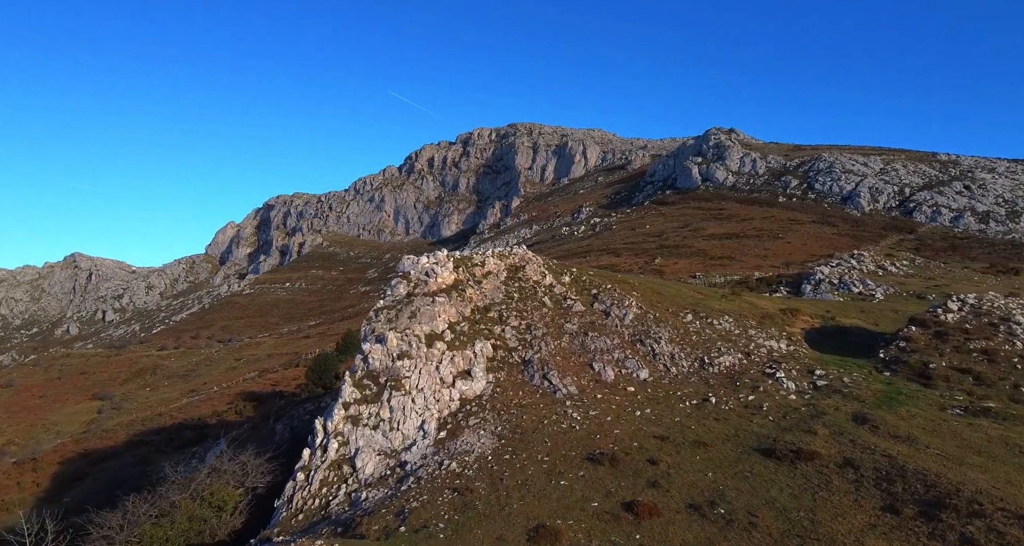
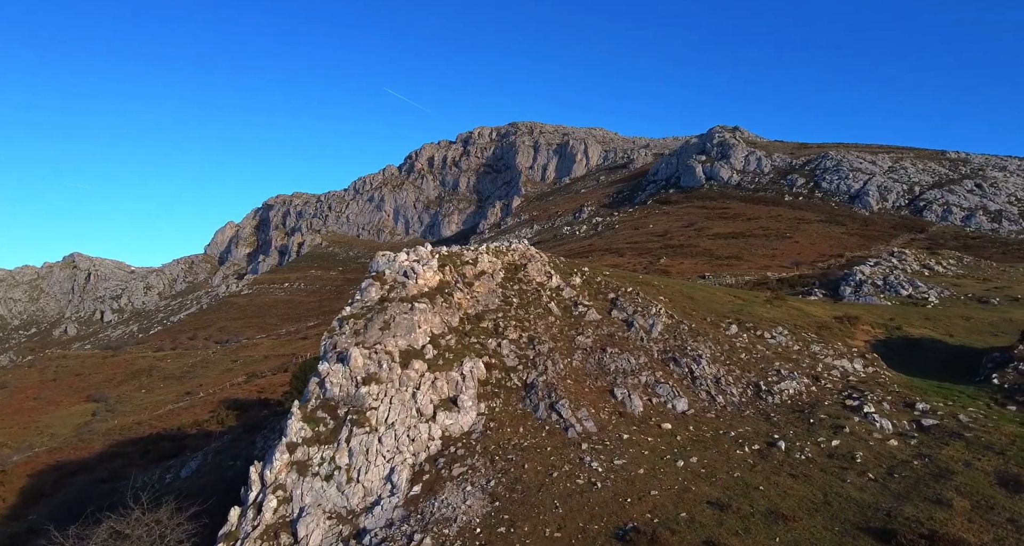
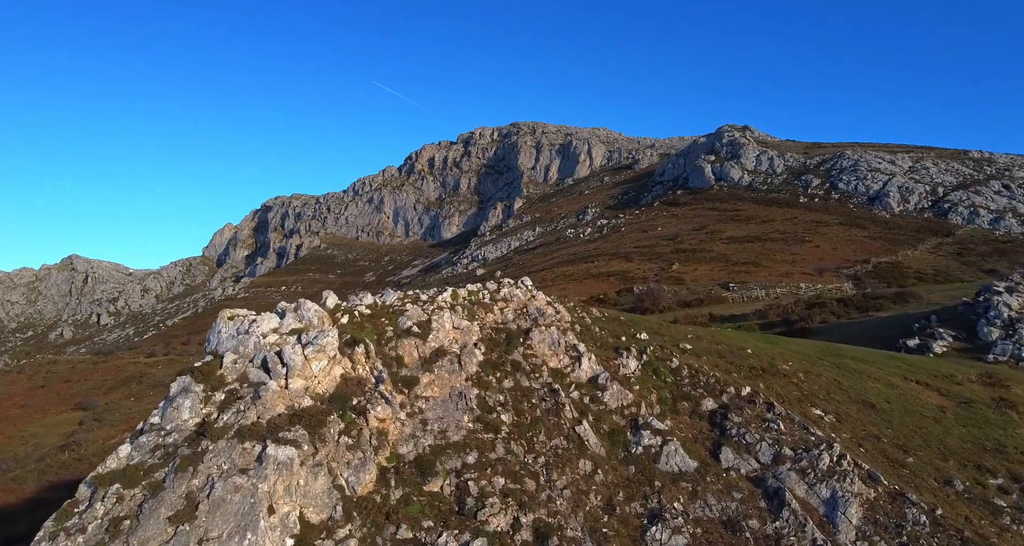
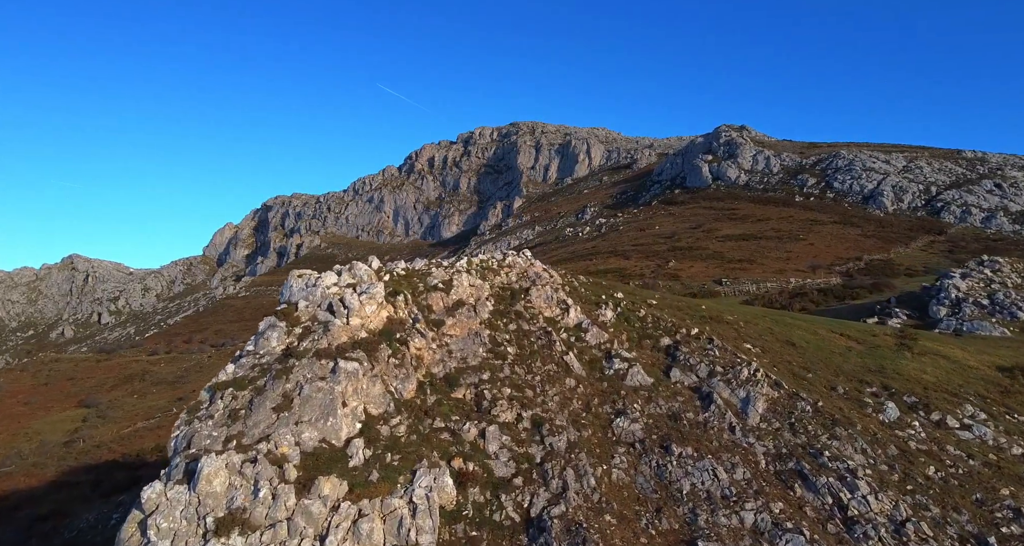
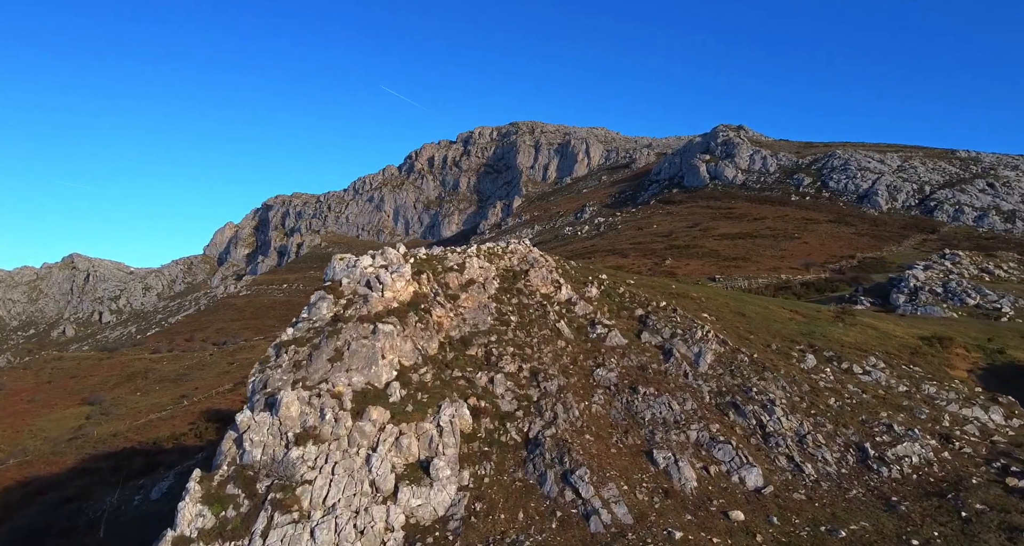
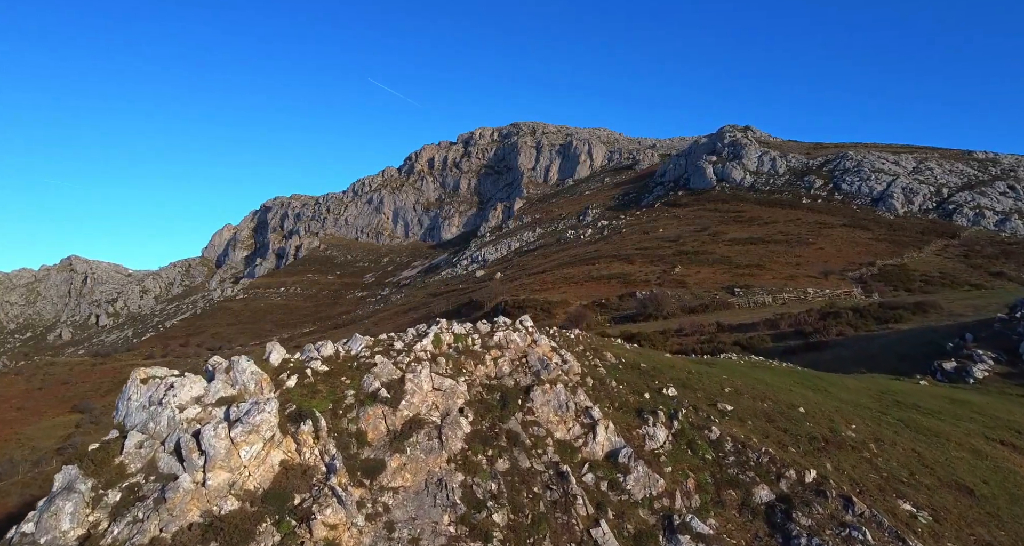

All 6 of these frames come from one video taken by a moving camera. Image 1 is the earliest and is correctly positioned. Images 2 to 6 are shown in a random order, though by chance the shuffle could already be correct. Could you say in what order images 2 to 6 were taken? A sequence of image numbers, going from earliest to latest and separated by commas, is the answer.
2, 5, 4, 3, 6
